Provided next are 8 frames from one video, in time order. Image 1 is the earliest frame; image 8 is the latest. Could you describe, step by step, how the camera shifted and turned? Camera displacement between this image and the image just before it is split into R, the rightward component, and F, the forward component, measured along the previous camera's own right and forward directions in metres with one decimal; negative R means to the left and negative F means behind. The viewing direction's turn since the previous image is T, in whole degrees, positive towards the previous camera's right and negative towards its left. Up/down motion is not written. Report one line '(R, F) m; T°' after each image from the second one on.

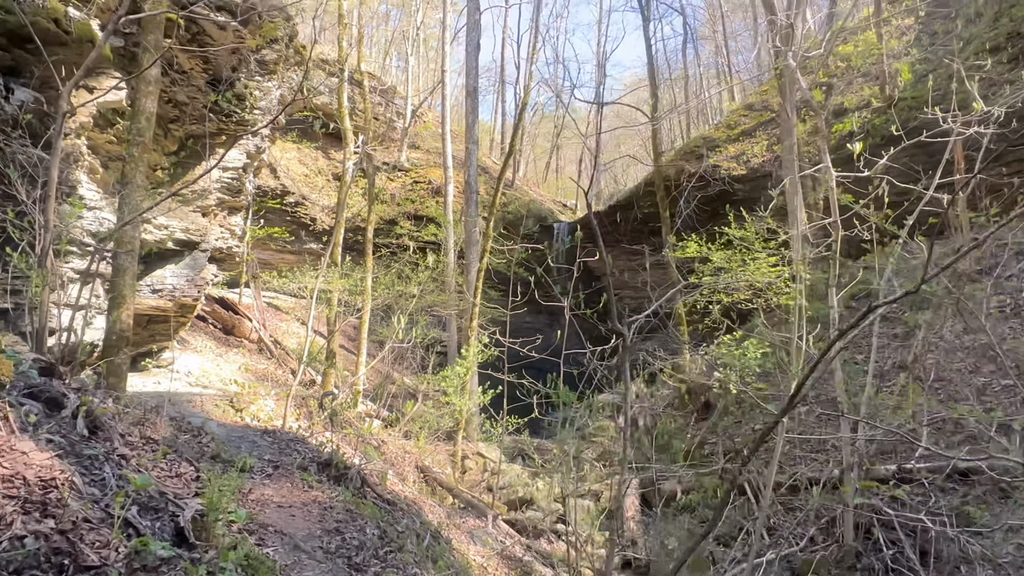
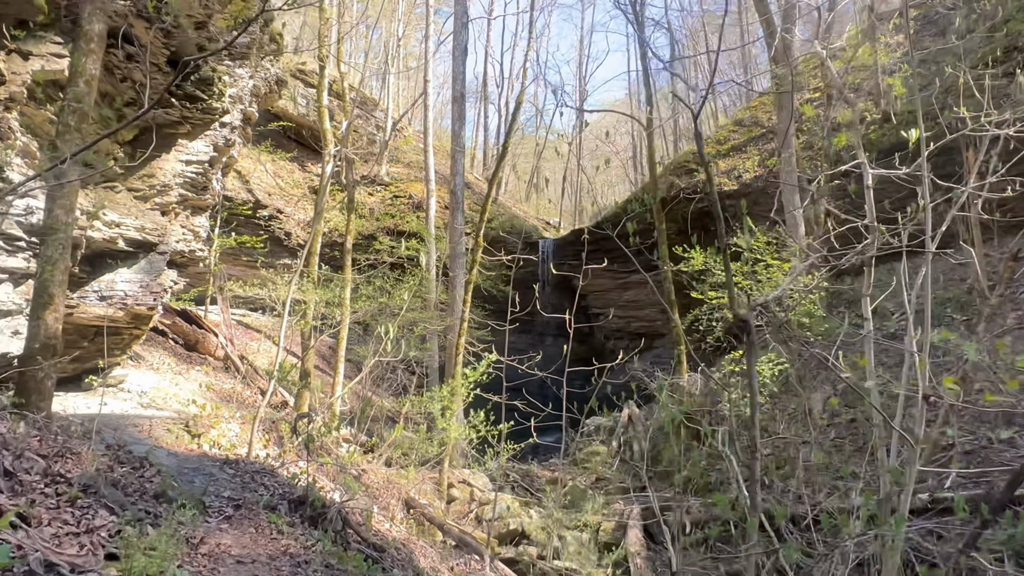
(-0.2, +0.8) m; +2°
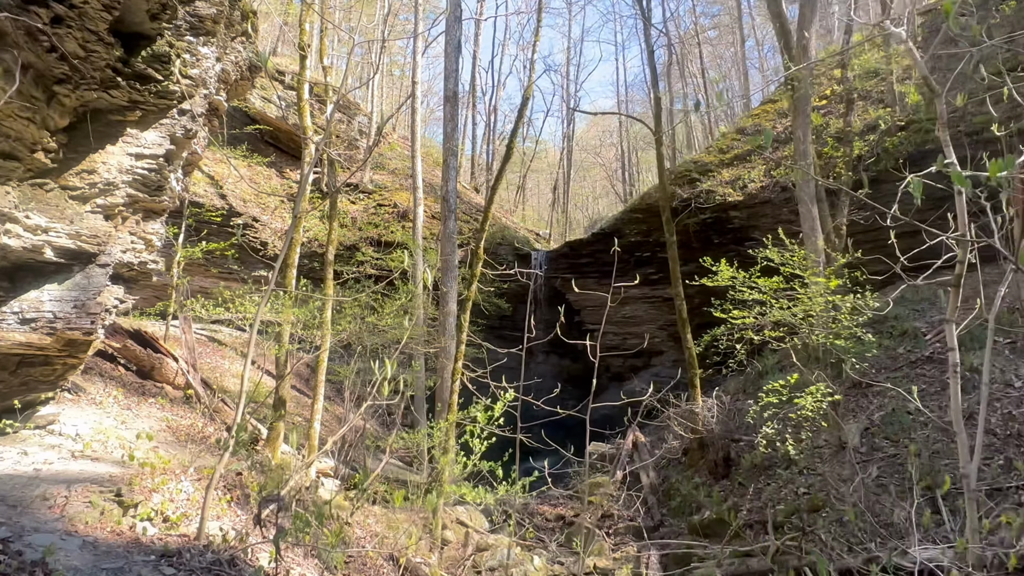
(-0.3, +1.2) m; +2°
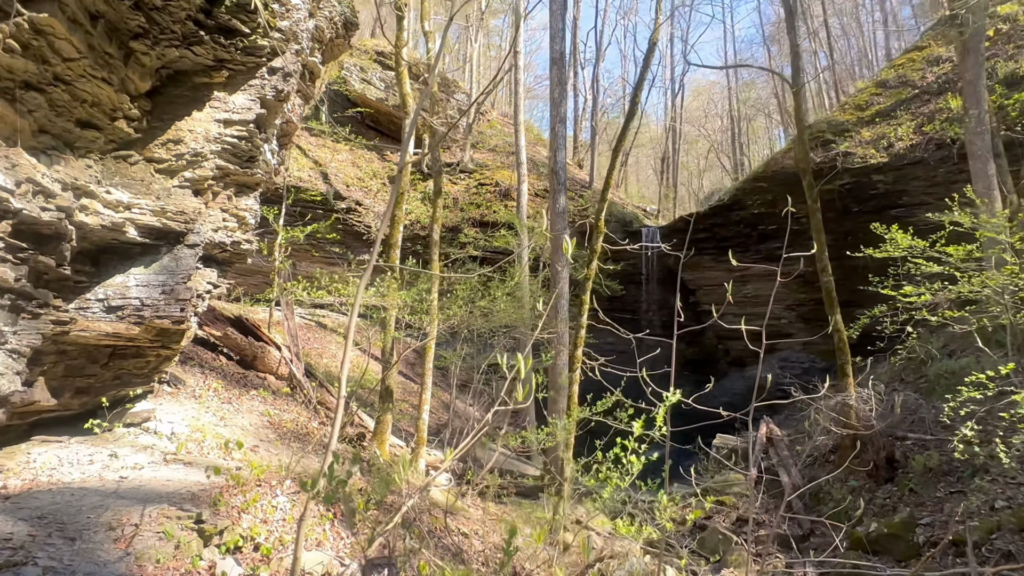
(-0.3, +1.0) m; -8°
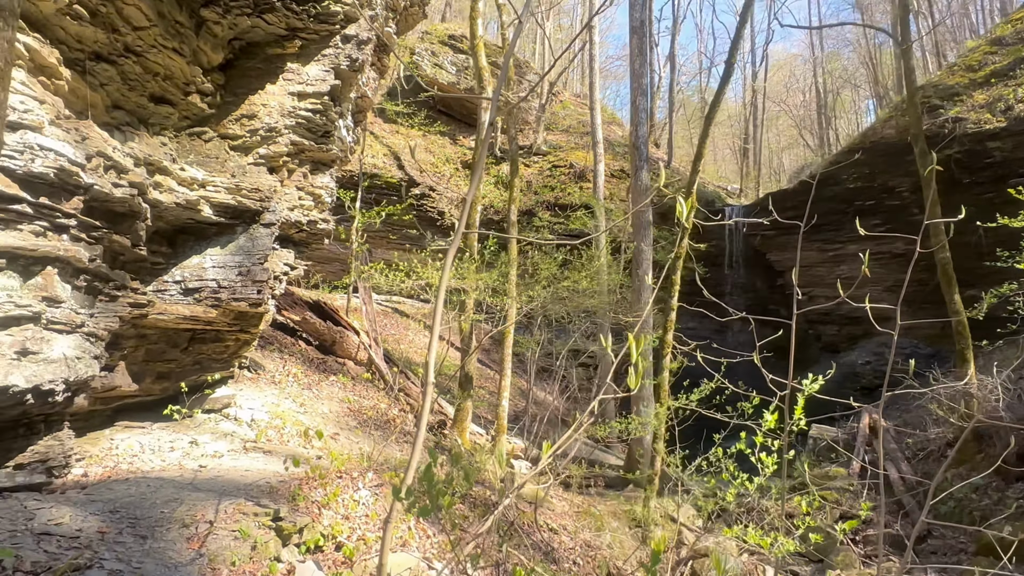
(-0.2, +0.4) m; -6°
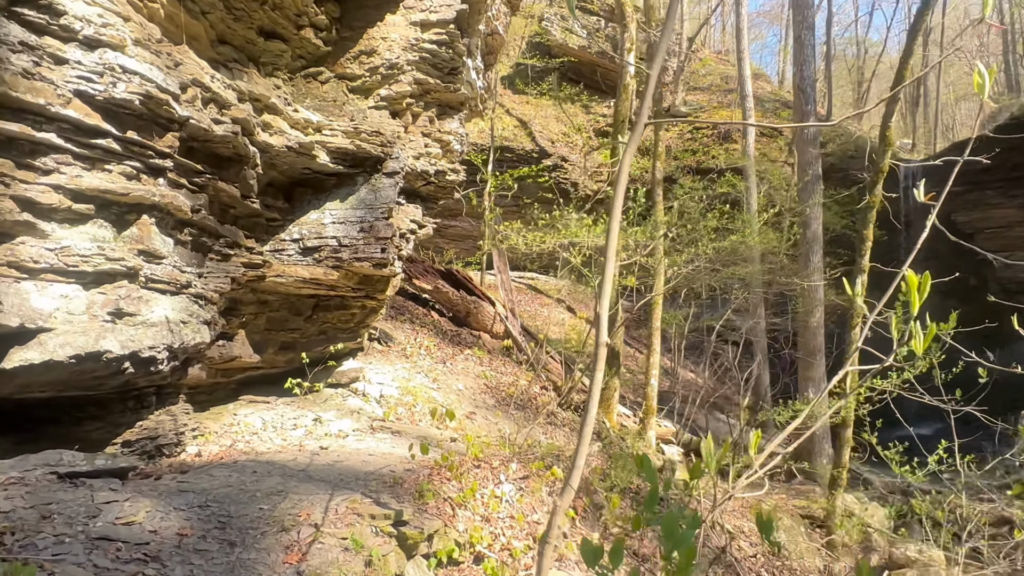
(-0.2, +0.8) m; -11°
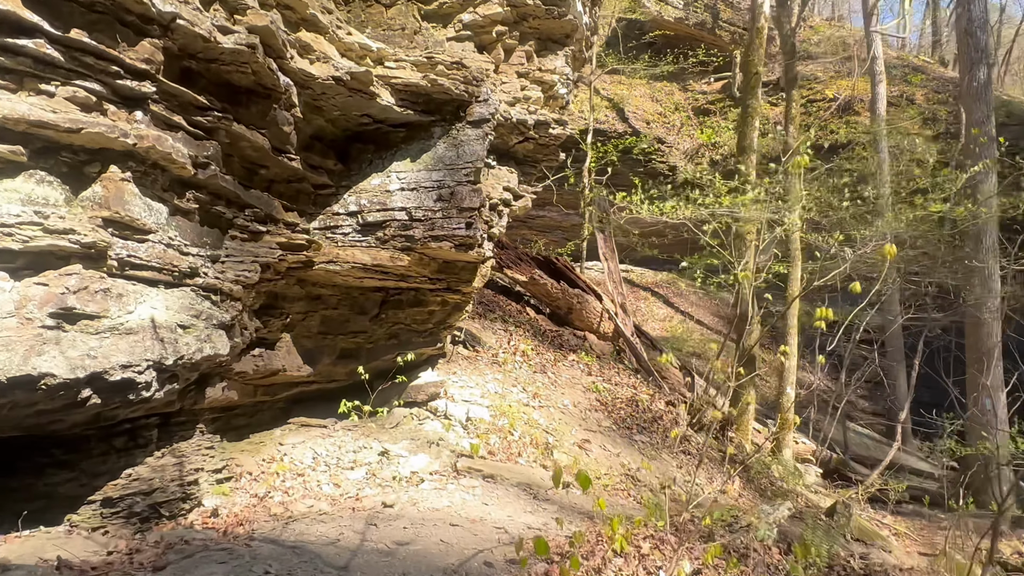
(-0.2, +1.1) m; -7°
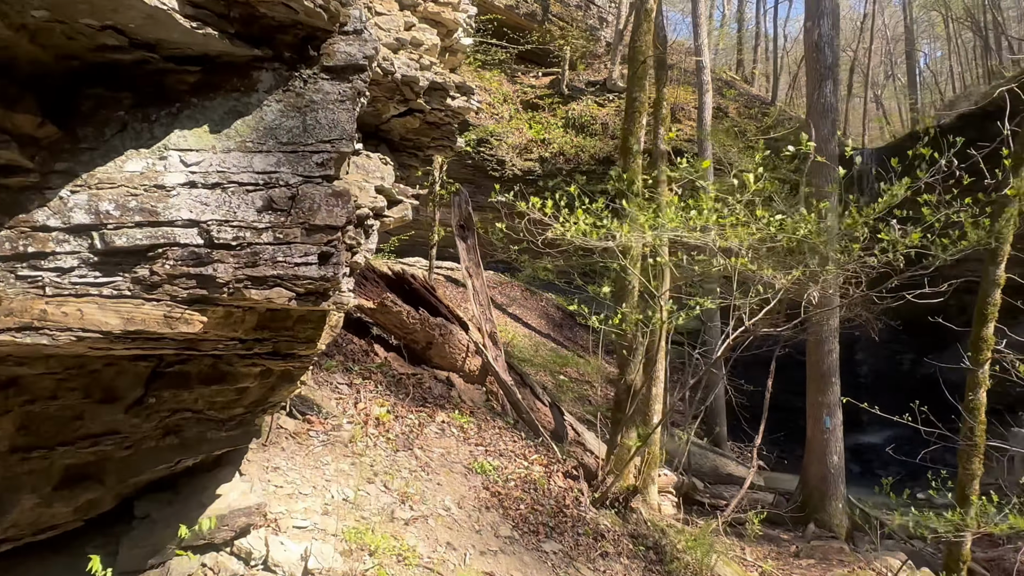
(-0.2, +1.3) m; +16°
